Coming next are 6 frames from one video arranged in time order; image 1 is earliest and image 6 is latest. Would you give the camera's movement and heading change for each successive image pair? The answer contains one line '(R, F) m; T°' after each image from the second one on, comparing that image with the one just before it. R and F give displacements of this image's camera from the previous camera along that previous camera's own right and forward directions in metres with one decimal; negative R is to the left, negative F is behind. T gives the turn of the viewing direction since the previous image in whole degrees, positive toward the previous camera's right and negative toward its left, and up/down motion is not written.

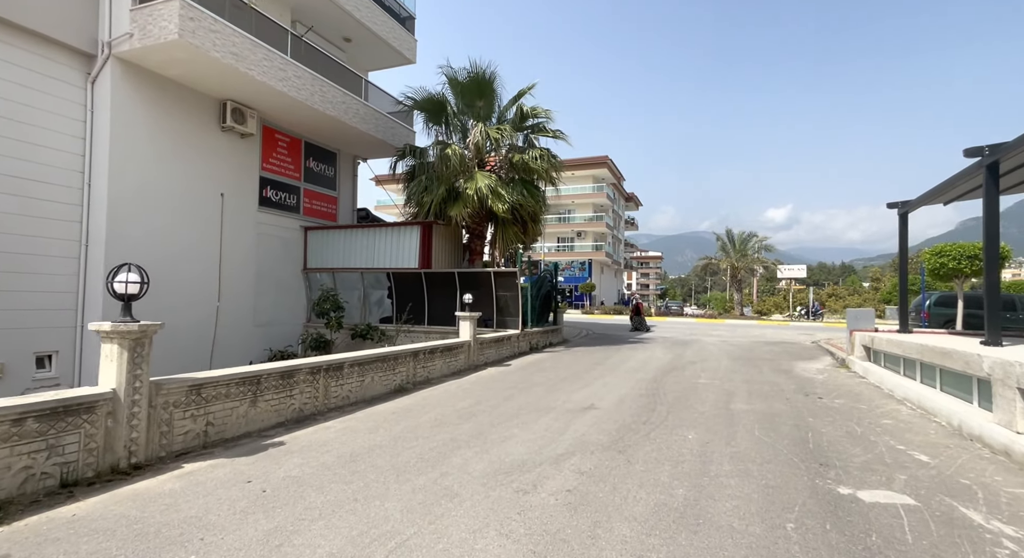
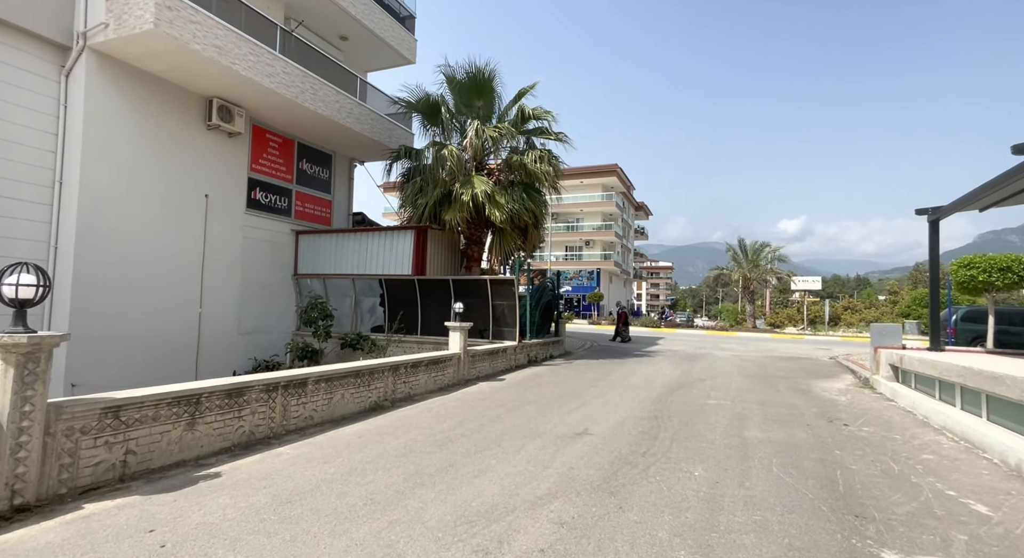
(+0.3, +0.8) m; -1°
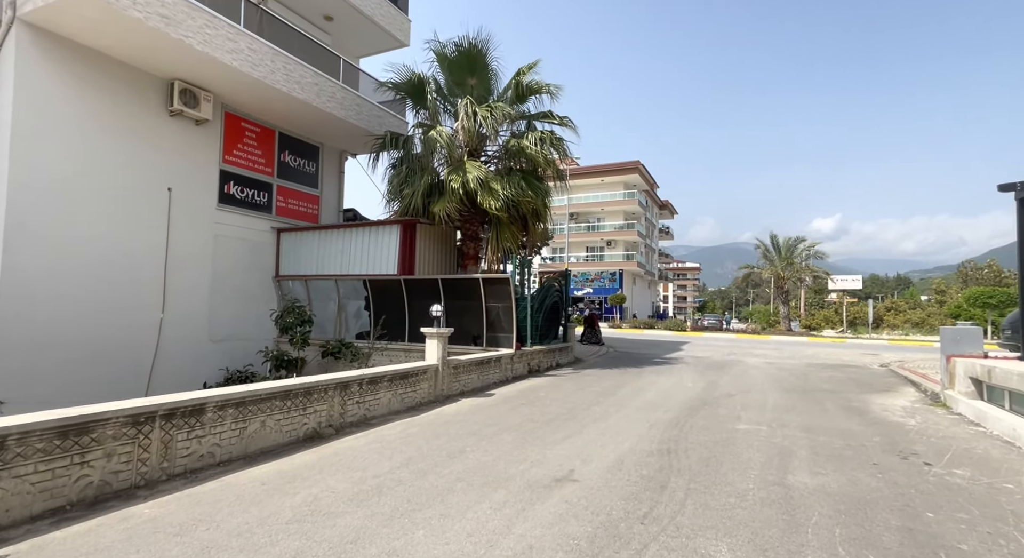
(+0.6, +1.6) m; -3°
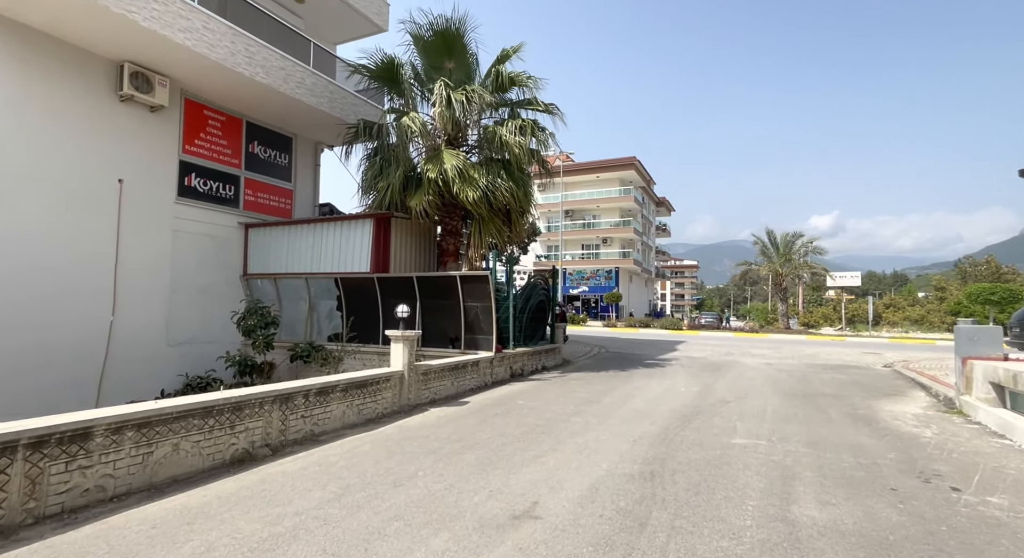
(+0.4, +0.8) m; 0°
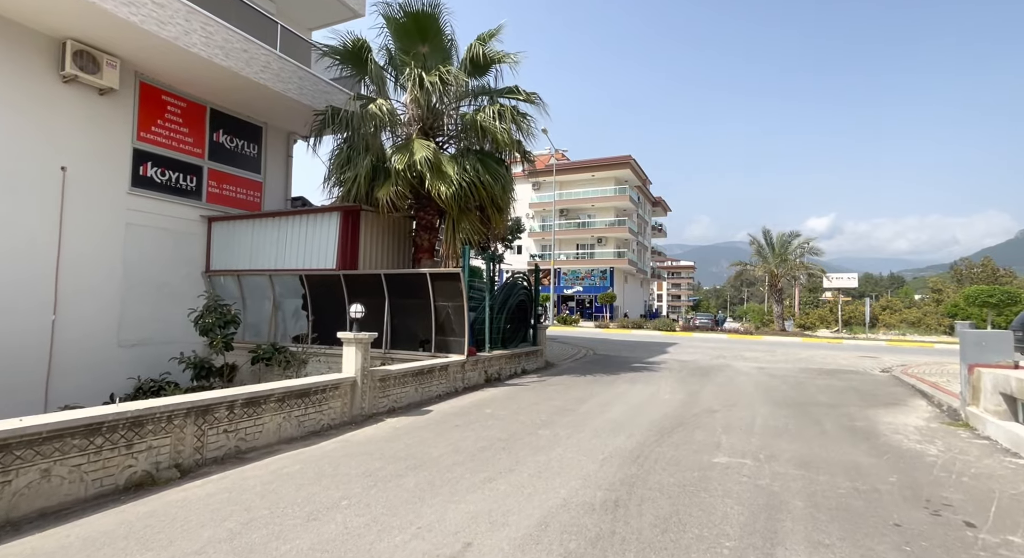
(+0.4, +0.7) m; 0°
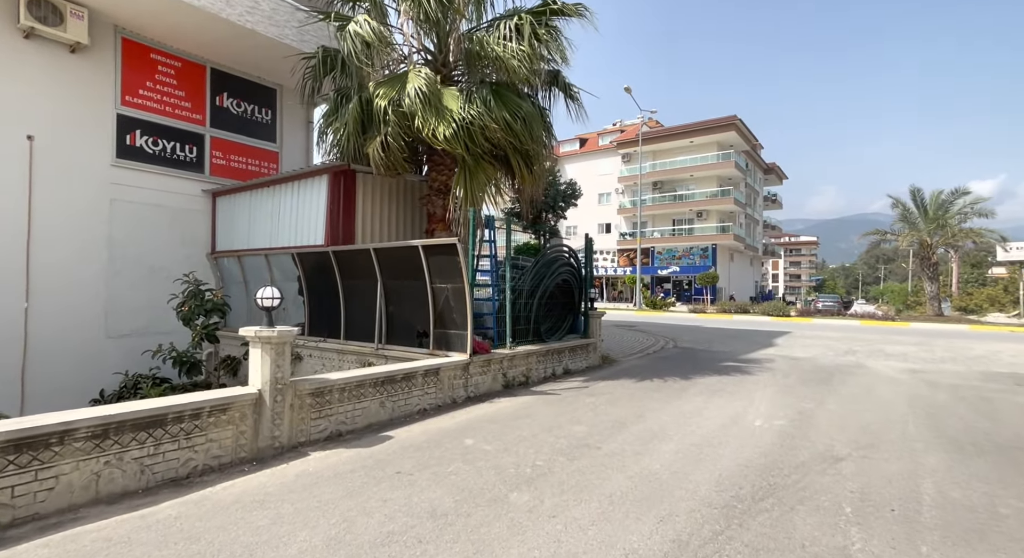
(+1.1, +2.8) m; -11°
